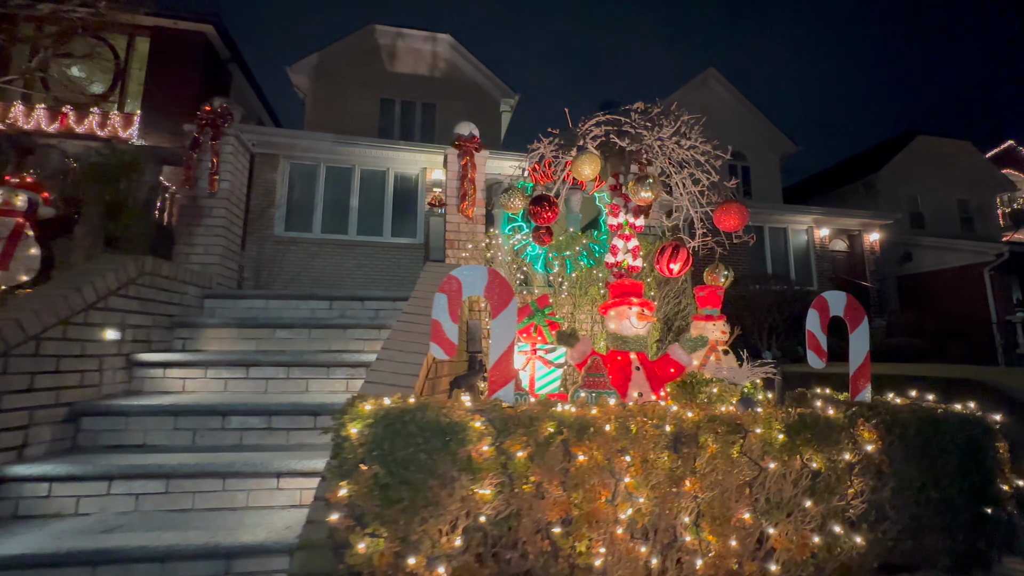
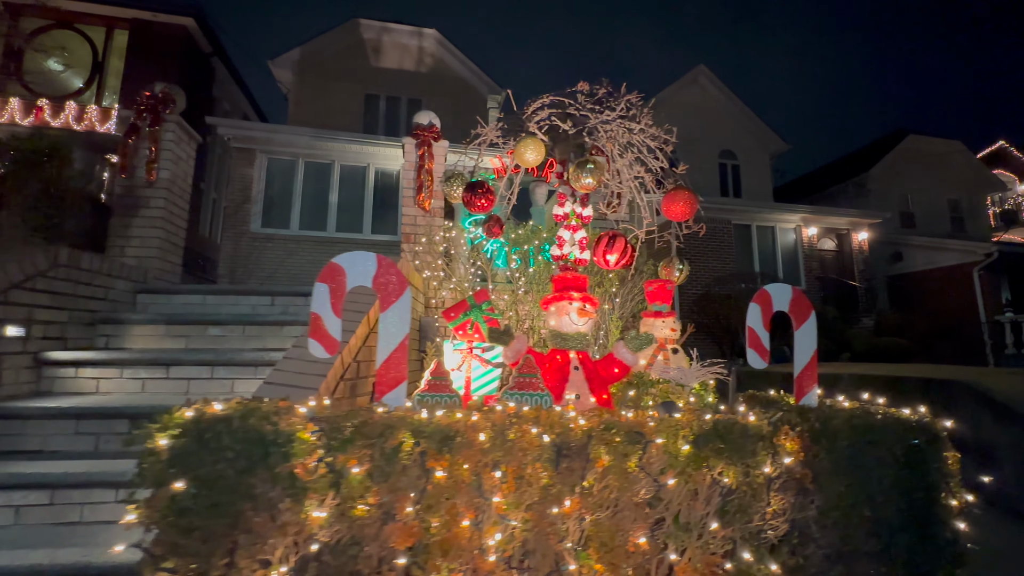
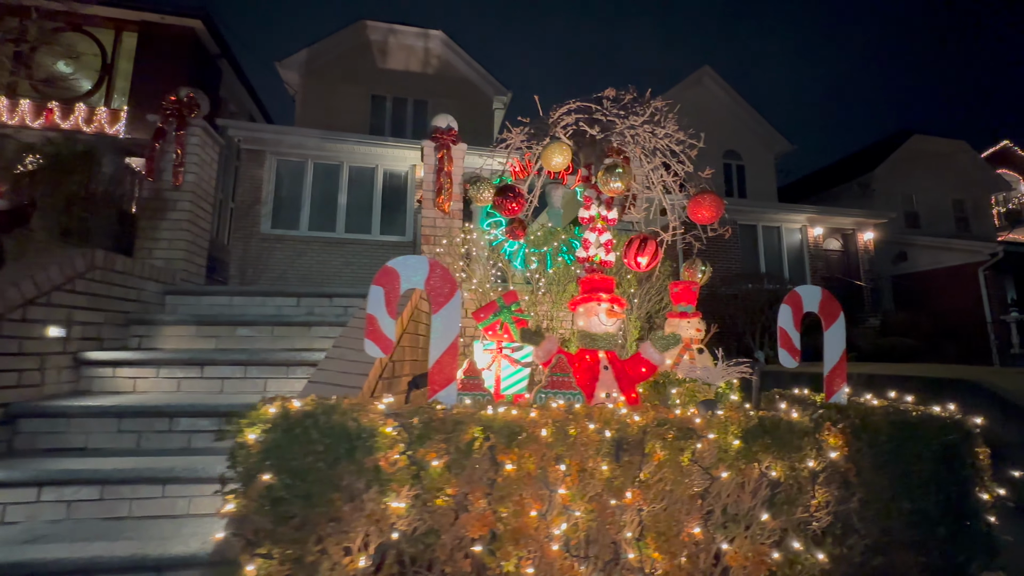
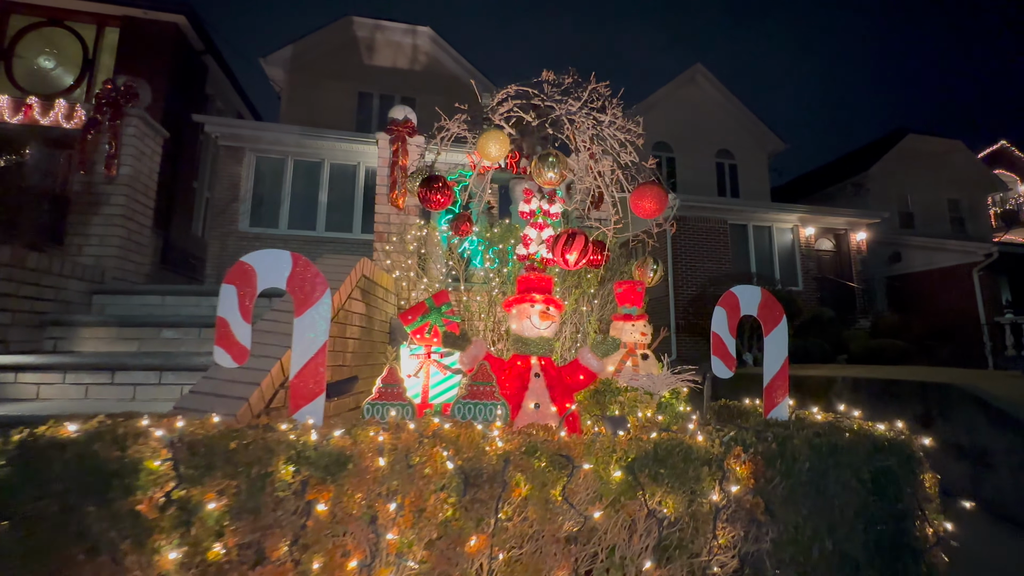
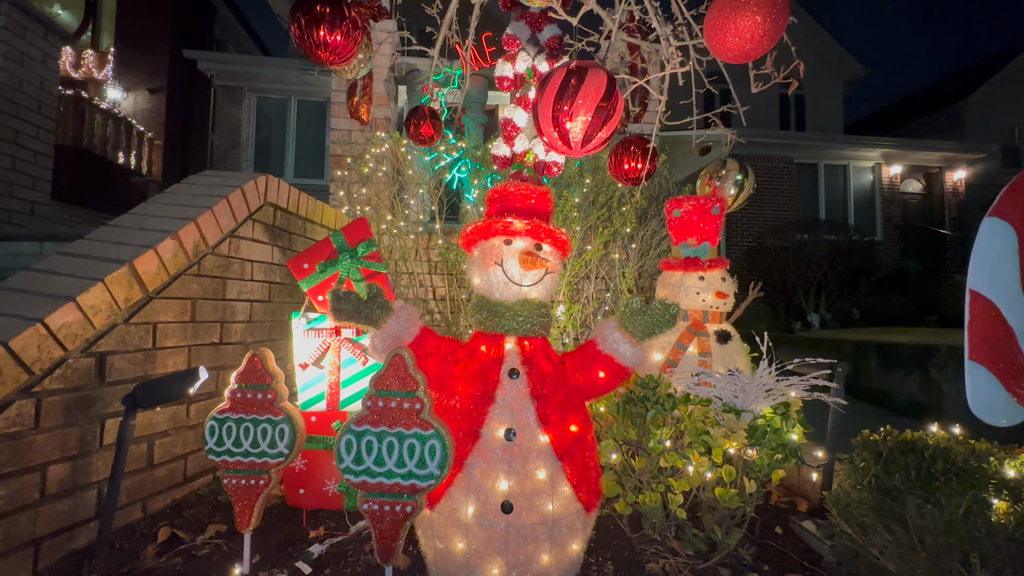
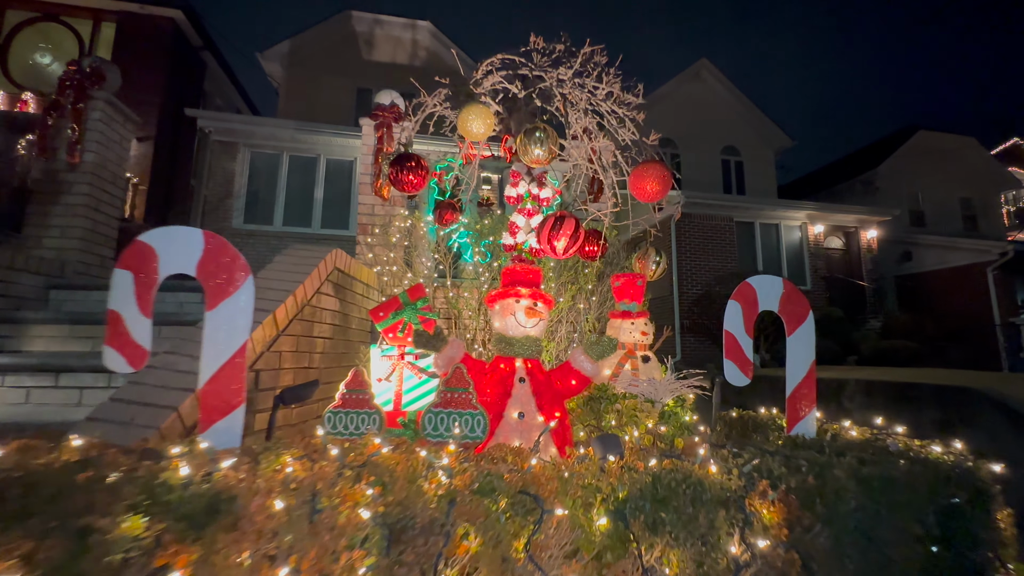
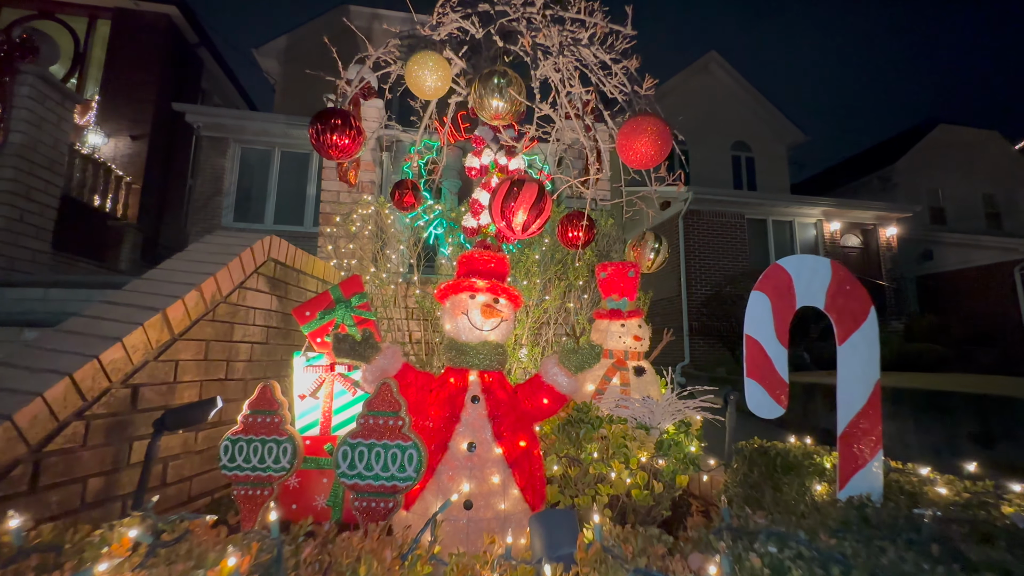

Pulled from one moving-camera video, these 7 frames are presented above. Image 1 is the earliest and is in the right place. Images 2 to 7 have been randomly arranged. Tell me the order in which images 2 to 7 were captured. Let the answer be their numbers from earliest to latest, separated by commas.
3, 2, 4, 6, 7, 5
